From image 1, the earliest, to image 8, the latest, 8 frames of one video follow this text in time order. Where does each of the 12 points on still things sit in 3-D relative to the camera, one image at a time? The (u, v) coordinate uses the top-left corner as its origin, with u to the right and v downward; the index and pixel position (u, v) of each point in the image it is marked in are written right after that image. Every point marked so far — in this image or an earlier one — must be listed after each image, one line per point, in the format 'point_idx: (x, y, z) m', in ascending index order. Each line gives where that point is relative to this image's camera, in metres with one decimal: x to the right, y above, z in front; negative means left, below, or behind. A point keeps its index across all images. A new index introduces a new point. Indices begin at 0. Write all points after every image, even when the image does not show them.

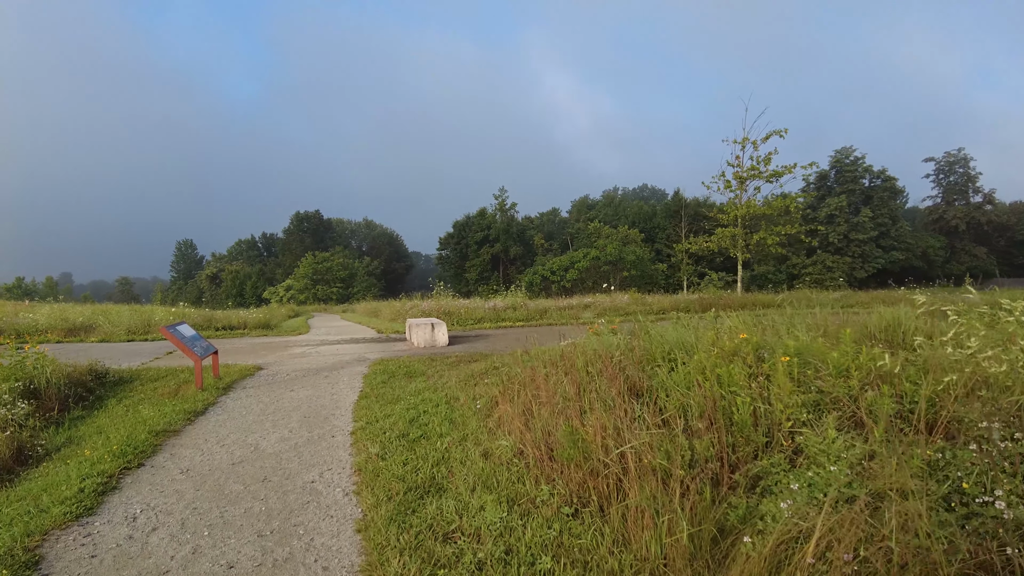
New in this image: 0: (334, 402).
0: (-1.6, -1.0, +6.0) m
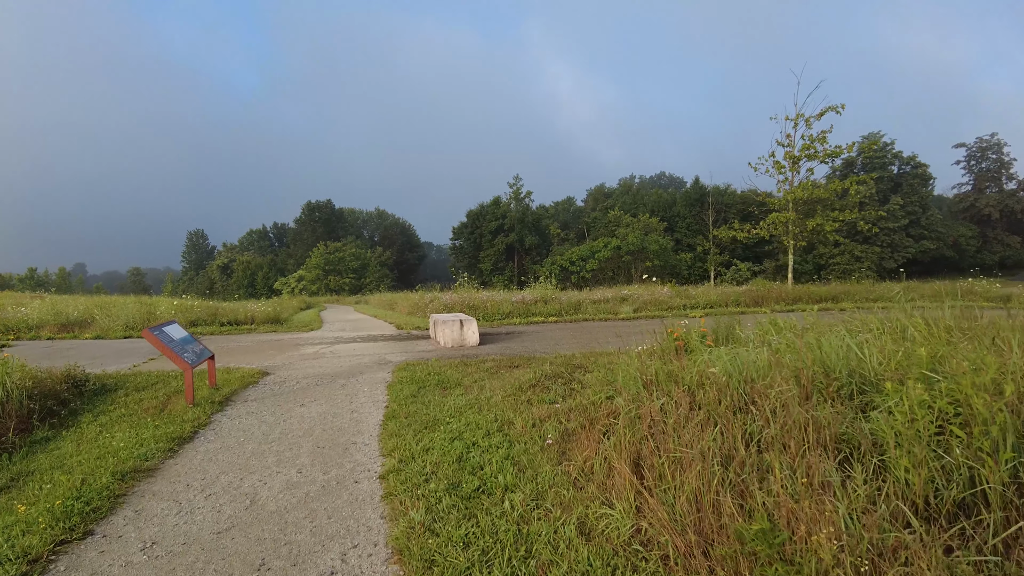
0: (-1.2, -1.0, +4.8) m
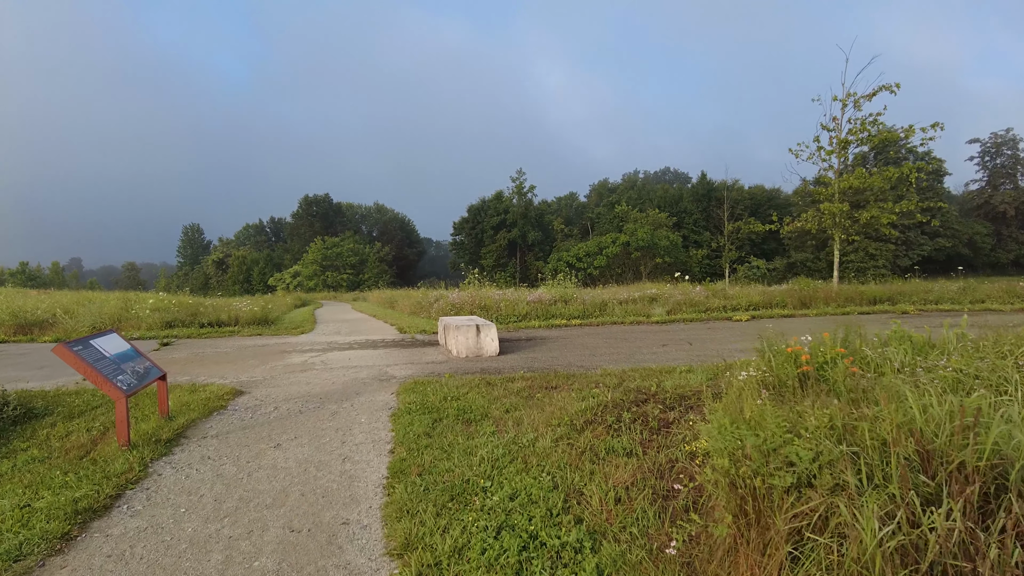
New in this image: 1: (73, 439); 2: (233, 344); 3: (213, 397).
0: (-0.8, -1.0, +3.4) m
1: (-2.9, -1.0, +4.4) m
2: (-4.0, -0.8, +9.4) m
3: (-2.5, -0.9, +5.5) m
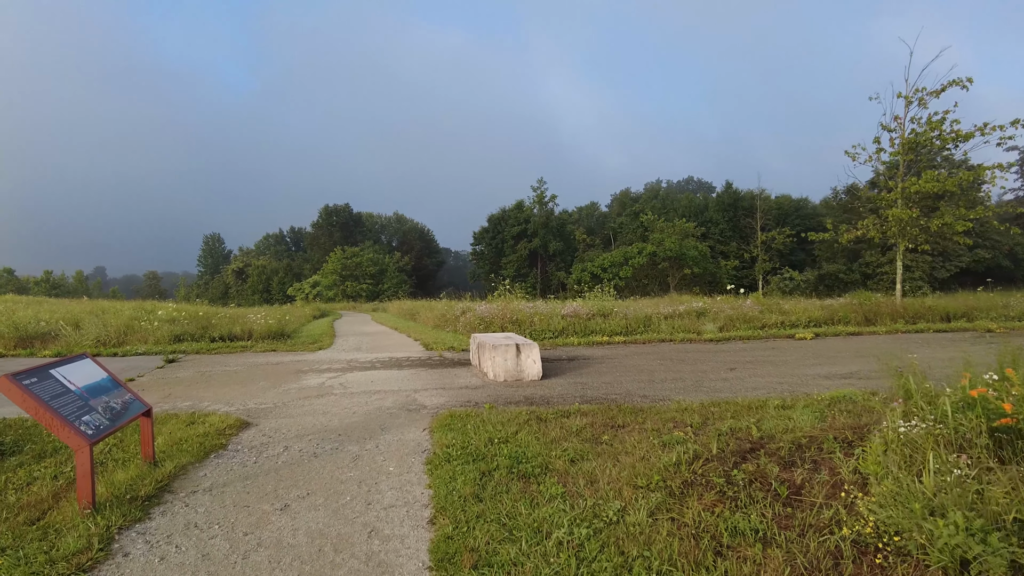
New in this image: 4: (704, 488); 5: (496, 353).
0: (-0.5, -1.1, +2.5) m
1: (-2.6, -1.1, +3.5) m
2: (-3.5, -1.0, +8.6) m
3: (-2.1, -1.0, +4.6) m
4: (+0.9, -0.9, +3.0) m
5: (-0.1, -0.6, +6.4) m
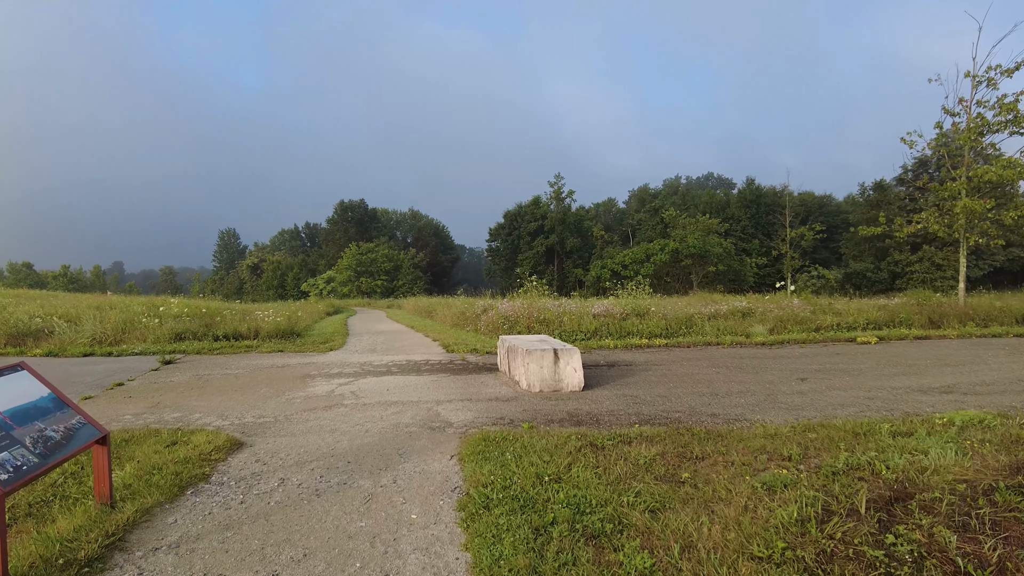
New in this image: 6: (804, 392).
0: (-0.3, -1.0, +1.6) m
1: (-2.3, -1.0, +2.7) m
2: (-3.1, -0.9, +7.8) m
3: (-1.8, -1.0, +3.8) m
4: (+1.1, -0.9, +2.1) m
5: (+0.2, -0.6, +5.5) m
6: (+2.4, -0.8, +5.3) m
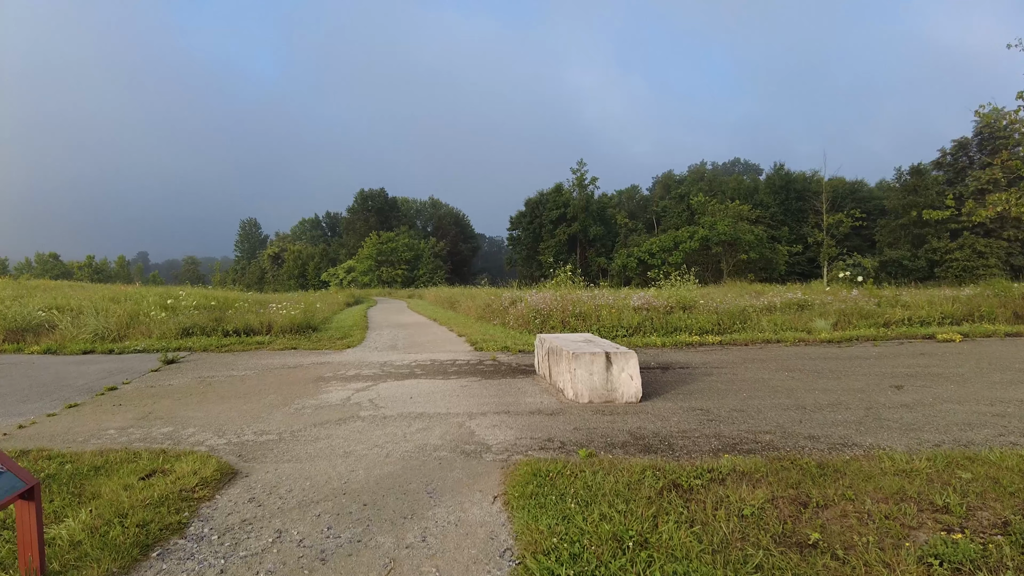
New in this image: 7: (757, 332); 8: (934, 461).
0: (-0.1, -1.1, +0.8) m
1: (-2.1, -1.0, +1.9) m
2: (-2.7, -0.8, +7.0) m
3: (-1.6, -1.0, +3.0) m
4: (+1.4, -0.9, +1.3) m
5: (+0.5, -0.5, +4.7) m
6: (+2.7, -0.8, +4.4) m
7: (+3.0, -0.5, +8.0) m
8: (+2.0, -0.8, +3.1) m
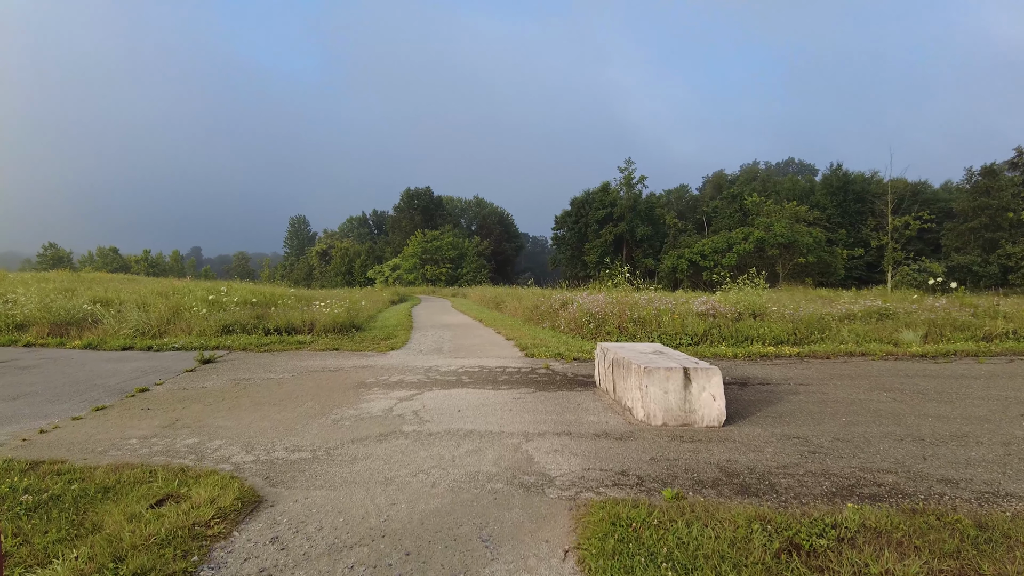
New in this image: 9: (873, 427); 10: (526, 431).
0: (+0.1, -1.1, +0.2) m
1: (-1.9, -1.0, +1.5) m
2: (-2.2, -0.8, +6.6) m
3: (-1.3, -1.0, +2.6) m
4: (+1.5, -0.9, +0.6) m
5: (+0.9, -0.6, +4.1) m
6: (+3.1, -0.8, +3.7) m
7: (+3.6, -0.6, +7.2) m
8: (+2.3, -0.9, +2.4) m
9: (+2.2, -0.8, +4.1) m
10: (+0.1, -0.9, +4.1) m
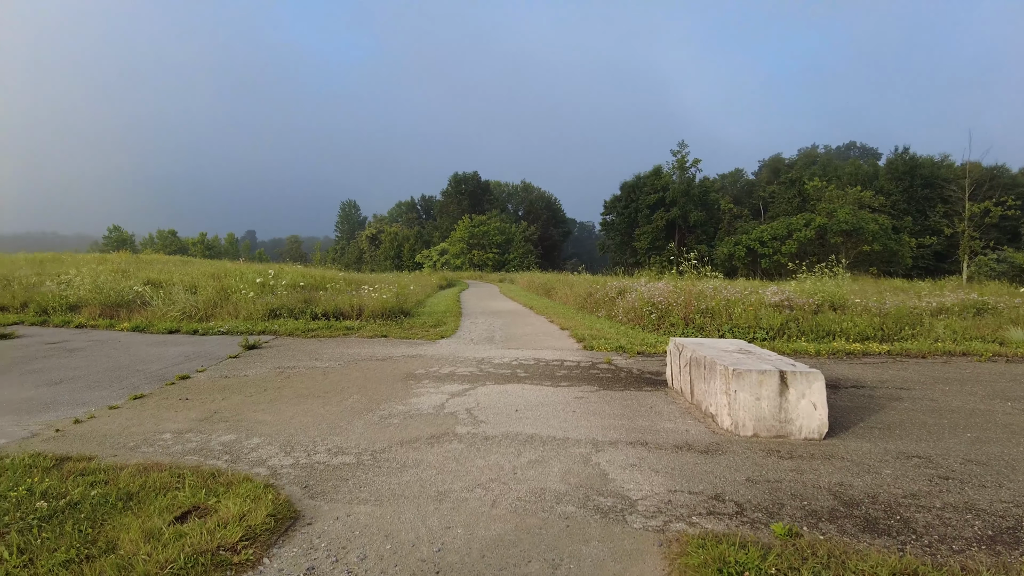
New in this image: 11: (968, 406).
0: (+0.1, -1.1, -0.2) m
1: (-1.7, -1.0, +1.2) m
2: (-1.6, -0.6, +6.3) m
3: (-1.0, -0.9, +2.2) m
4: (+1.6, -0.9, 0.0) m
5: (+1.2, -0.5, +3.5) m
6: (+3.4, -0.8, +3.0) m
7: (+4.2, -0.5, +6.5) m
8: (+2.5, -0.9, +1.7) m
9: (+2.6, -0.8, +3.4) m
10: (+0.4, -0.8, +3.6) m
11: (+3.0, -0.7, +4.3) m
